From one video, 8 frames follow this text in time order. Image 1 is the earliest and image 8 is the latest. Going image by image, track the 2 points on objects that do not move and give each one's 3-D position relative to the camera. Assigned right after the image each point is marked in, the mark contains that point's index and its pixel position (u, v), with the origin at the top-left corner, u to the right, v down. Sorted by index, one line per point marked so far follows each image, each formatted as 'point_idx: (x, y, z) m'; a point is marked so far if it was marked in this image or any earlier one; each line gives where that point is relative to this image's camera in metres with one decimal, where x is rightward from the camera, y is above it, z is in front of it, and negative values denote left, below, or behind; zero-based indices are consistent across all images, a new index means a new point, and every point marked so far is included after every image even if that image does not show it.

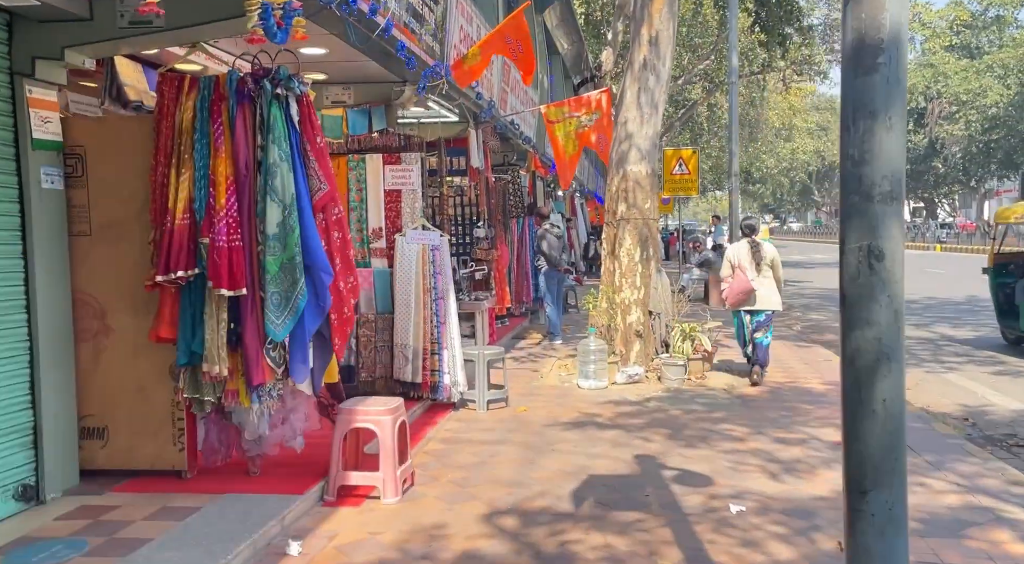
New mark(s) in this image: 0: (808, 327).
0: (+4.8, -0.8, +16.0) m
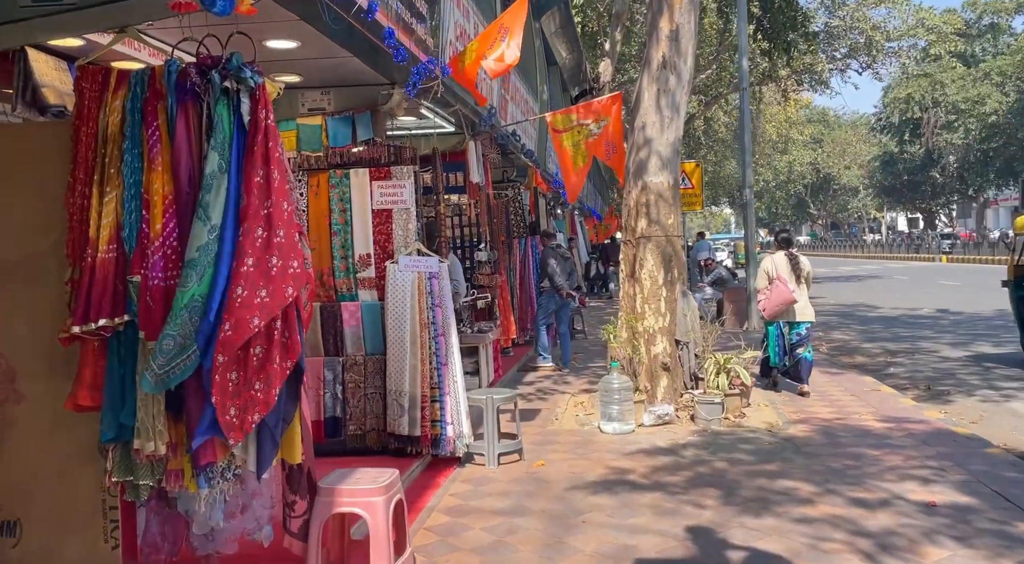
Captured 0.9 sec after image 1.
0: (+4.9, -1.0, +14.9) m
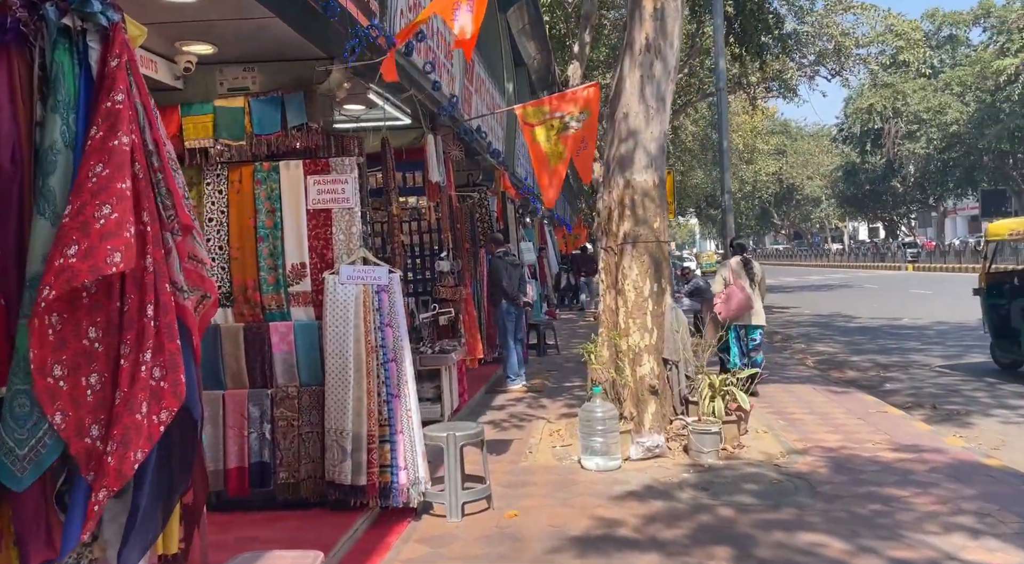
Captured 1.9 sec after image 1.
0: (+4.4, -1.2, +14.0) m
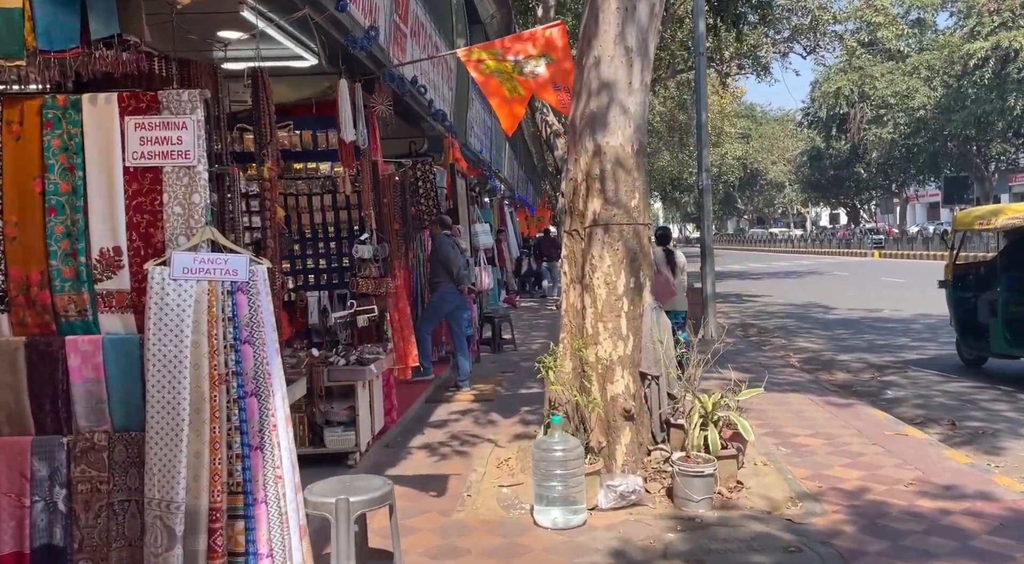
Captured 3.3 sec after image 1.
0: (+3.8, -1.0, +12.5) m
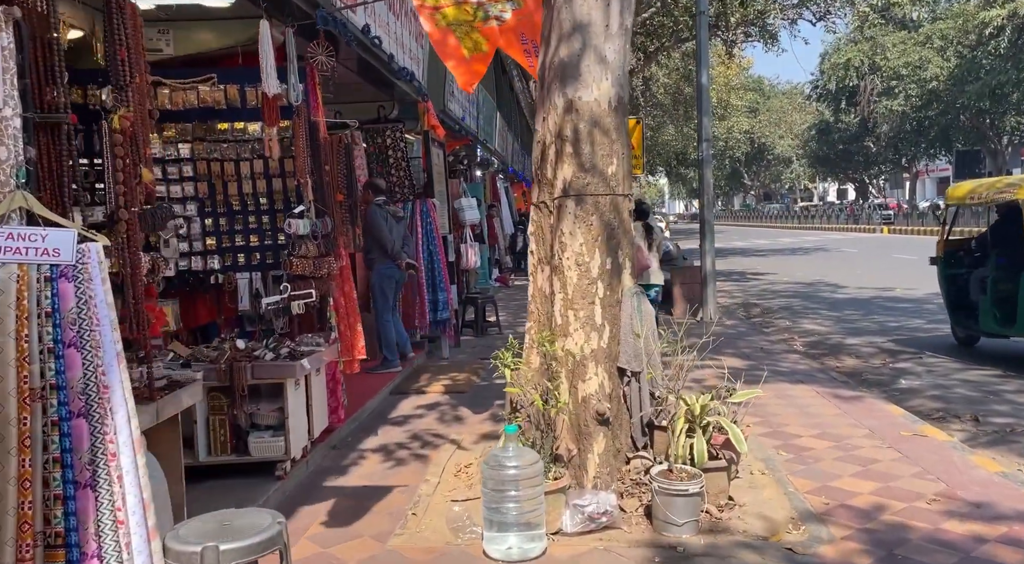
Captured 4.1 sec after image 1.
0: (+3.6, -0.8, +11.6) m
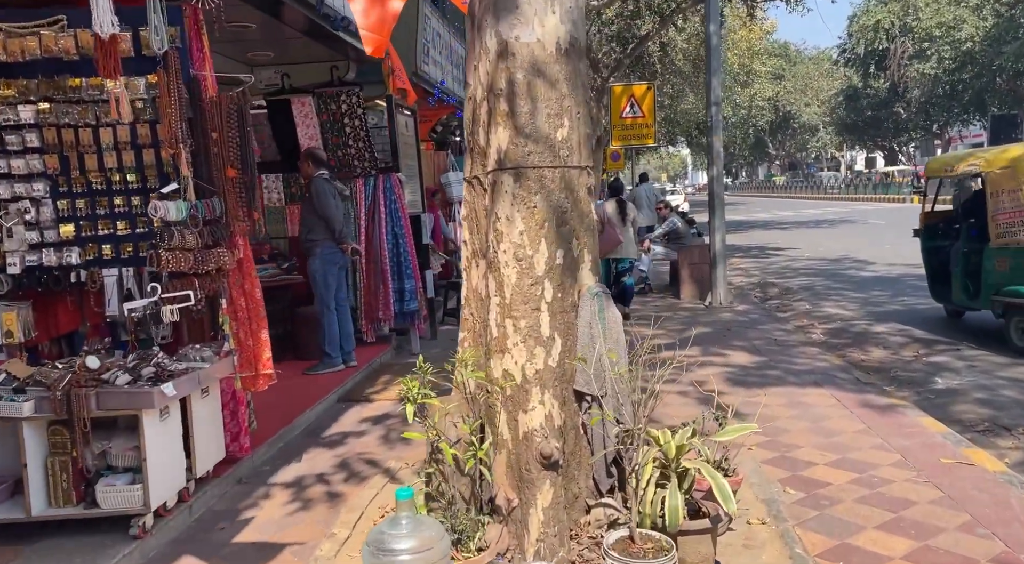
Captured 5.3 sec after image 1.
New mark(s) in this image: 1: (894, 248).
0: (+3.4, -0.6, +10.4) m
1: (+7.9, +0.7, +19.8) m
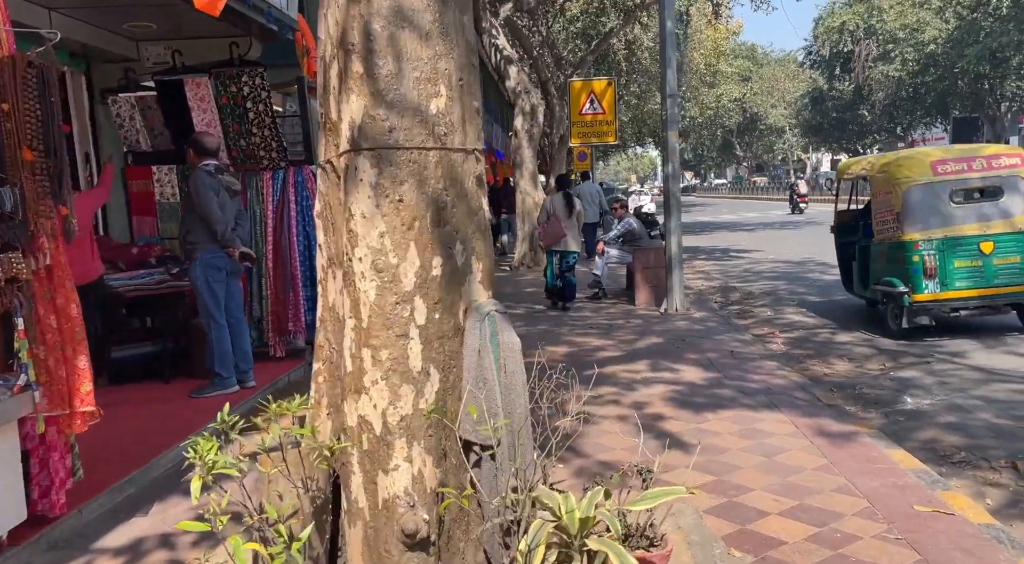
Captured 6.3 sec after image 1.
0: (+2.8, -0.6, +9.6) m
1: (+7.0, +0.6, +19.2) m
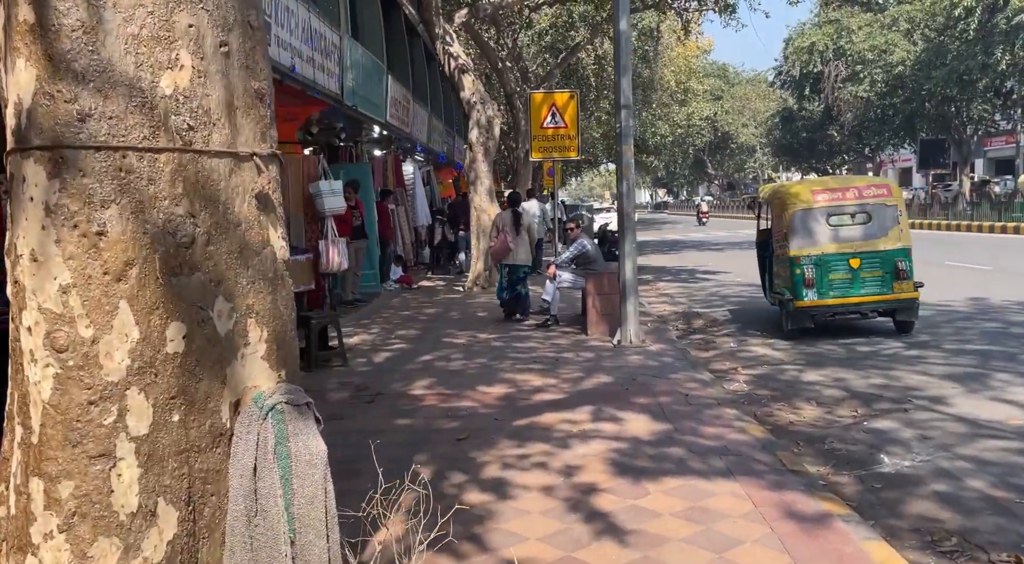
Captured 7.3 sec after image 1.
0: (+2.2, -0.9, +8.5) m
1: (+6.1, +0.1, +18.2) m
